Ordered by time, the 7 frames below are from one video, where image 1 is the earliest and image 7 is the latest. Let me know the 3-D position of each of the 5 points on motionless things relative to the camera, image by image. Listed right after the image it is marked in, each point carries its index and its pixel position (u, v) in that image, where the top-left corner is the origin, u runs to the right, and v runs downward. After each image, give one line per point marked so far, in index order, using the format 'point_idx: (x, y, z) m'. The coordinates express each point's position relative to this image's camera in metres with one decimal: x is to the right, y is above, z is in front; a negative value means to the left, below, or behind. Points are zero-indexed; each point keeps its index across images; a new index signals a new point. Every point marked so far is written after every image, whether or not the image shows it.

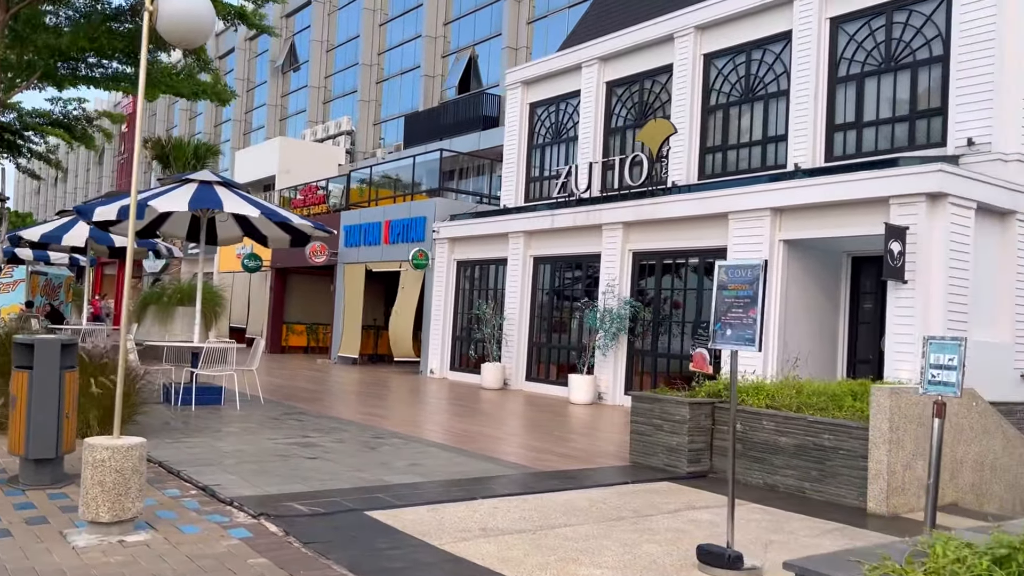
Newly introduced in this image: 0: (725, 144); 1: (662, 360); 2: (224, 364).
0: (+3.5, +2.3, +13.8) m
1: (+2.3, -1.1, +13.2) m
2: (-3.6, -1.0, +10.7) m
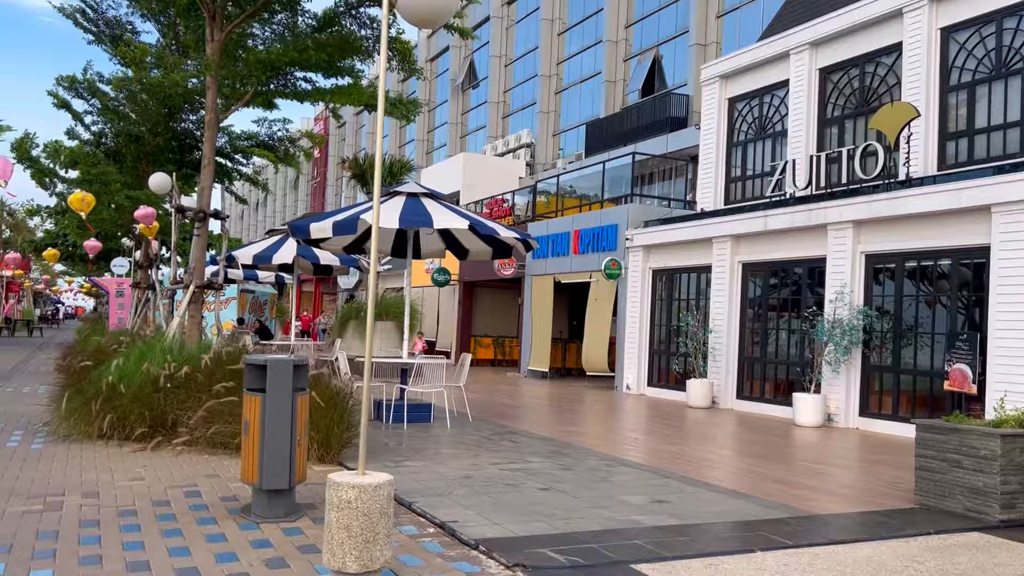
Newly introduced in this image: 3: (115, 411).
0: (+6.6, +2.3, +12.0) m
1: (+5.4, -1.2, +11.5) m
2: (-1.0, -1.1, +10.3) m
3: (-3.7, -1.2, +8.0) m
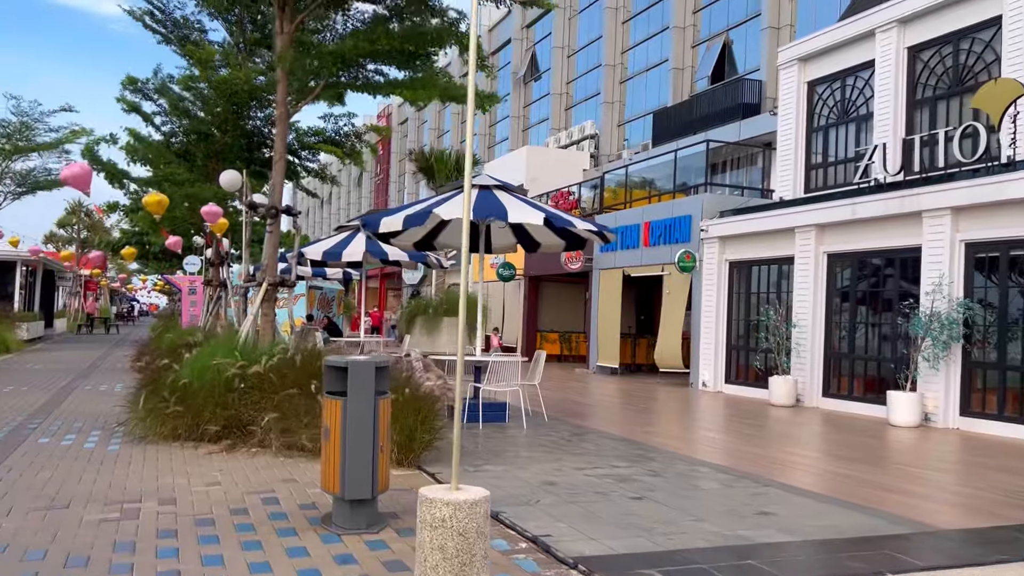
0: (+7.5, +2.4, +11.1) m
1: (+6.4, -1.1, +10.8) m
2: (-0.1, -1.1, +9.9) m
3: (-3.0, -1.1, +7.8) m
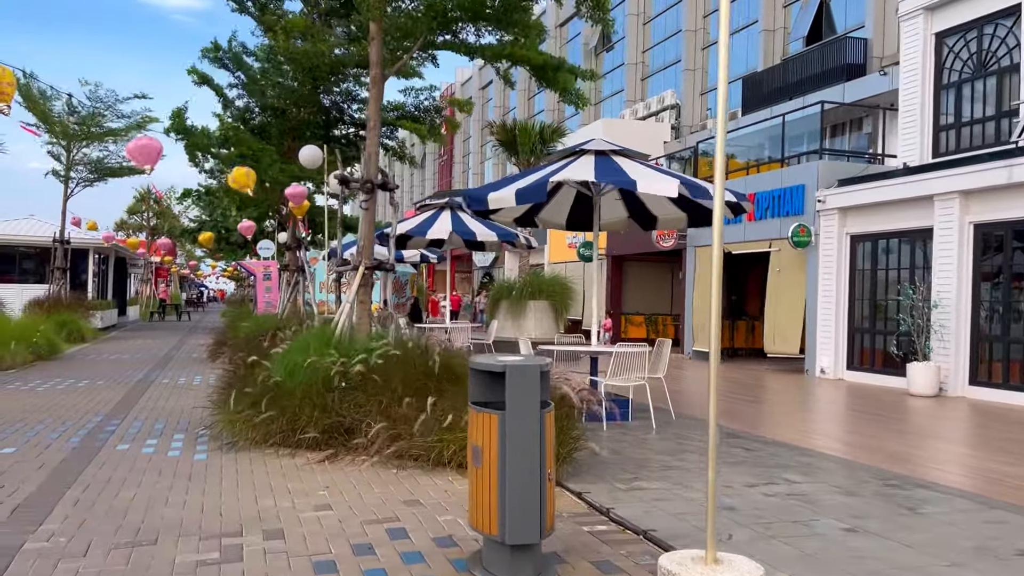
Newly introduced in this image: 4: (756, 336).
0: (+8.8, +2.7, +9.4) m
1: (+7.7, -0.8, +9.1) m
2: (+1.2, -0.9, +8.8) m
3: (-1.8, -1.0, +6.9) m
4: (+5.7, -1.1, +19.7) m
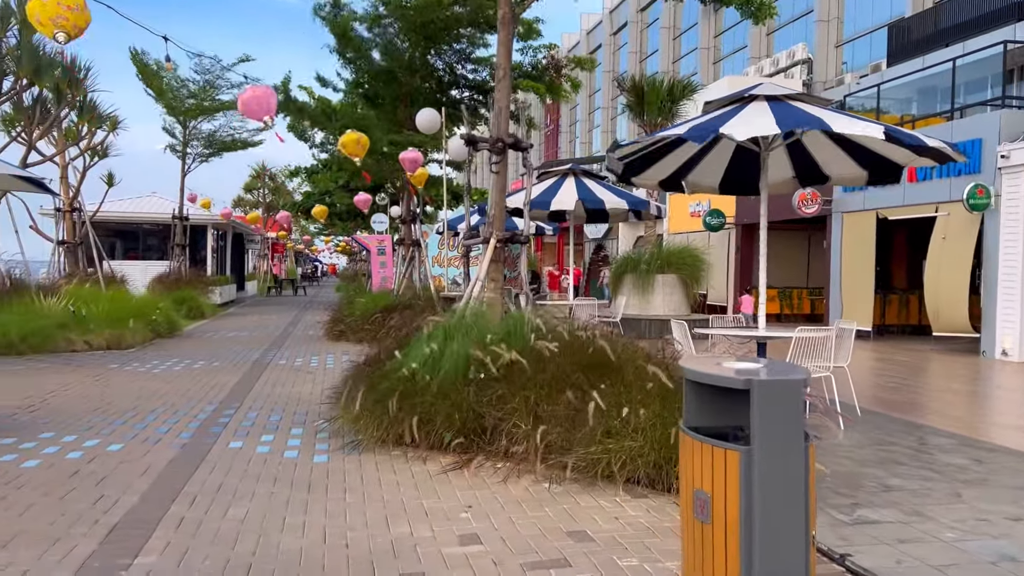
0: (+10.2, +3.0, +7.0) m
1: (+9.0, -0.5, +7.0) m
2: (+2.6, -0.6, +7.4) m
3: (-0.7, -0.9, +5.9) m
4: (+8.3, -0.5, +17.7) m
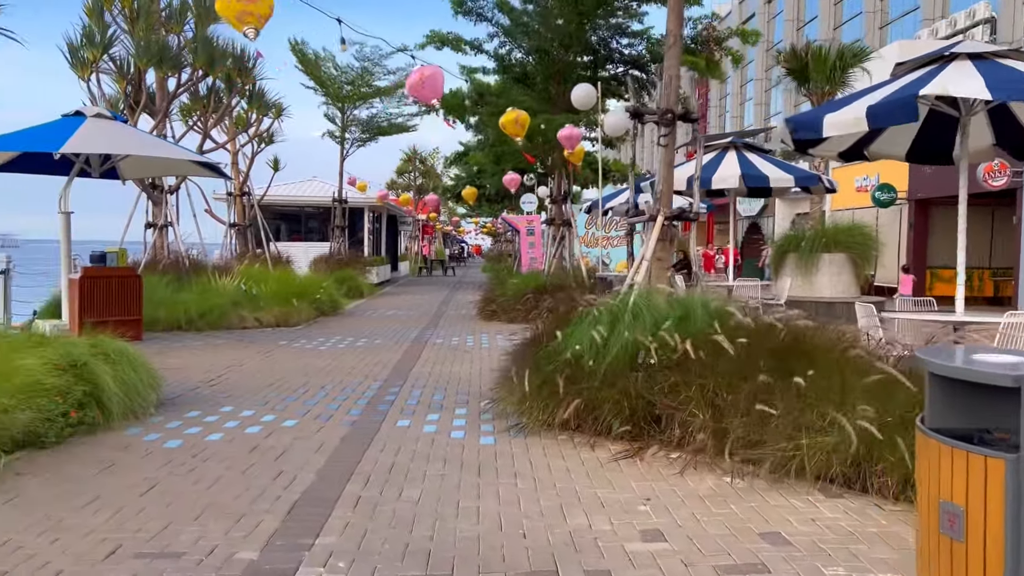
0: (+11.3, +3.2, +4.8) m
1: (+10.2, -0.4, +5.1) m
2: (+3.9, -0.5, +6.6) m
3: (+0.5, -0.7, +5.7) m
4: (+11.3, -0.1, +15.8) m
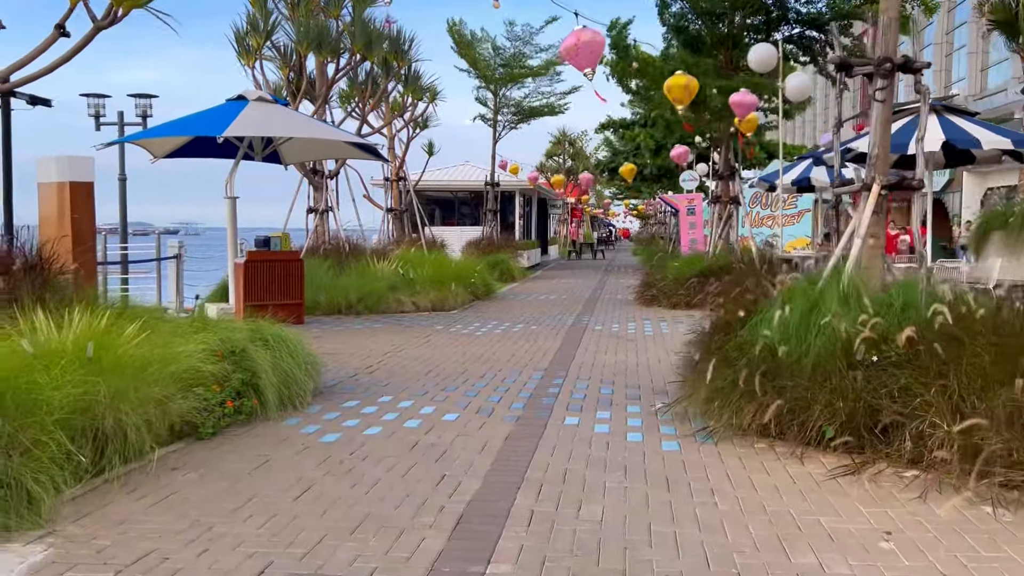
0: (+12.1, +3.2, +2.0) m
1: (+11.1, -0.3, +2.6) m
2: (+5.1, -0.4, +5.2) m
3: (+1.6, -0.6, +4.9) m
4: (+14.0, +0.2, +12.9) m
